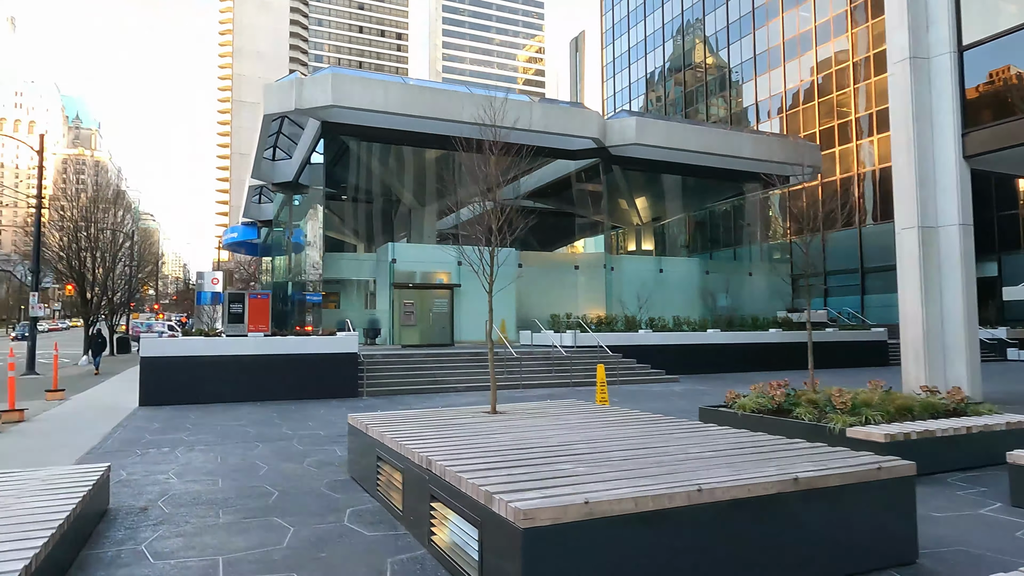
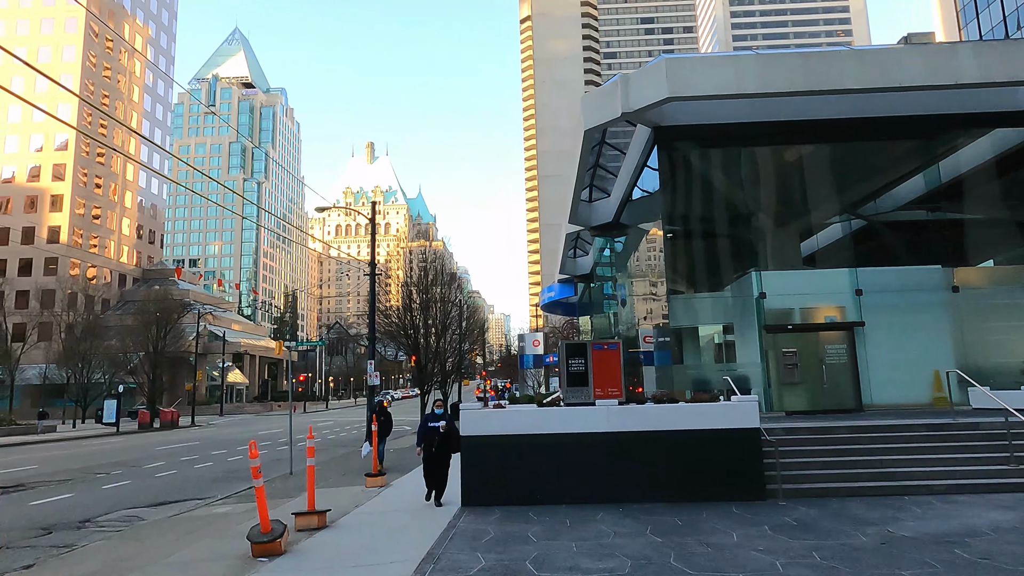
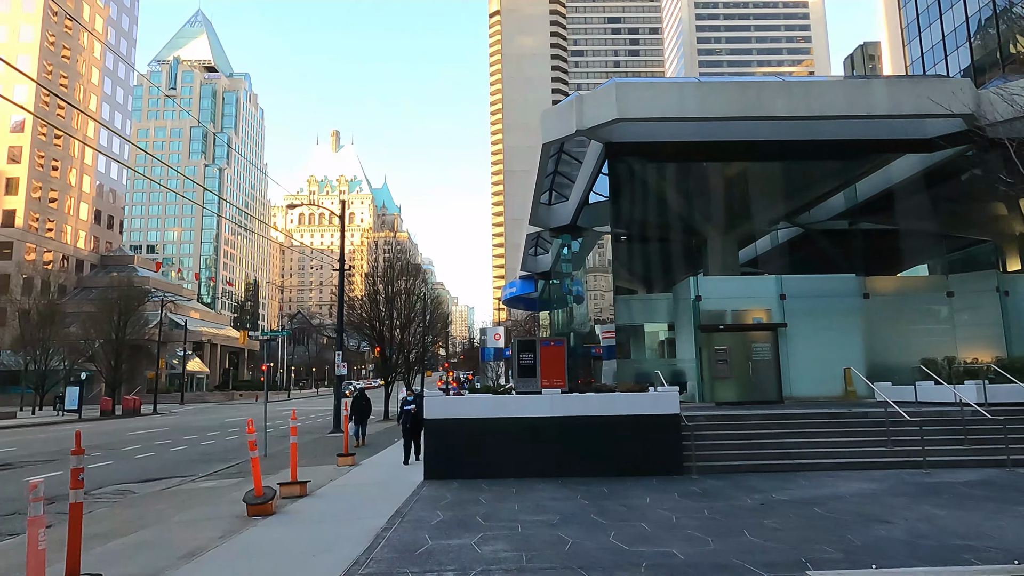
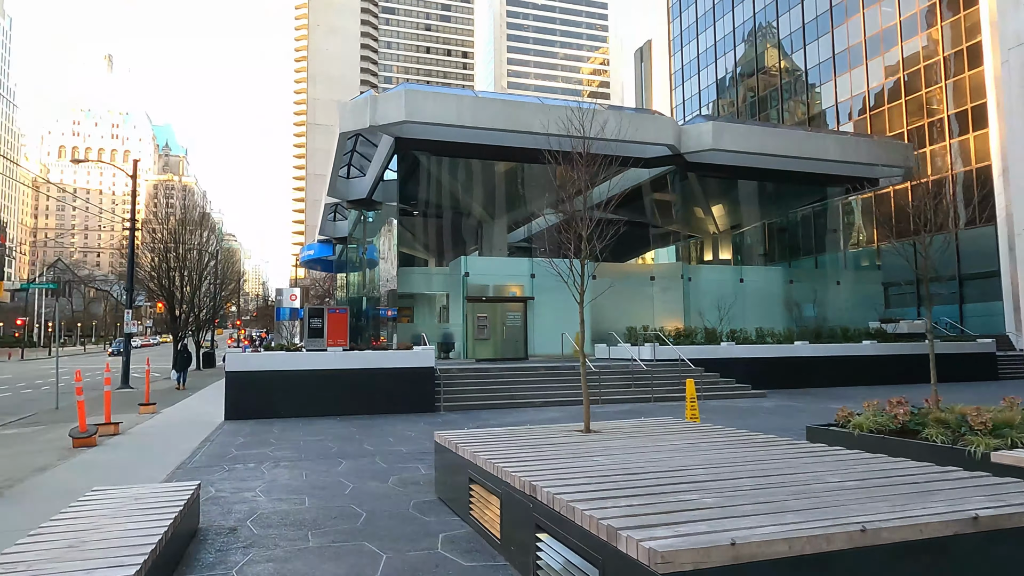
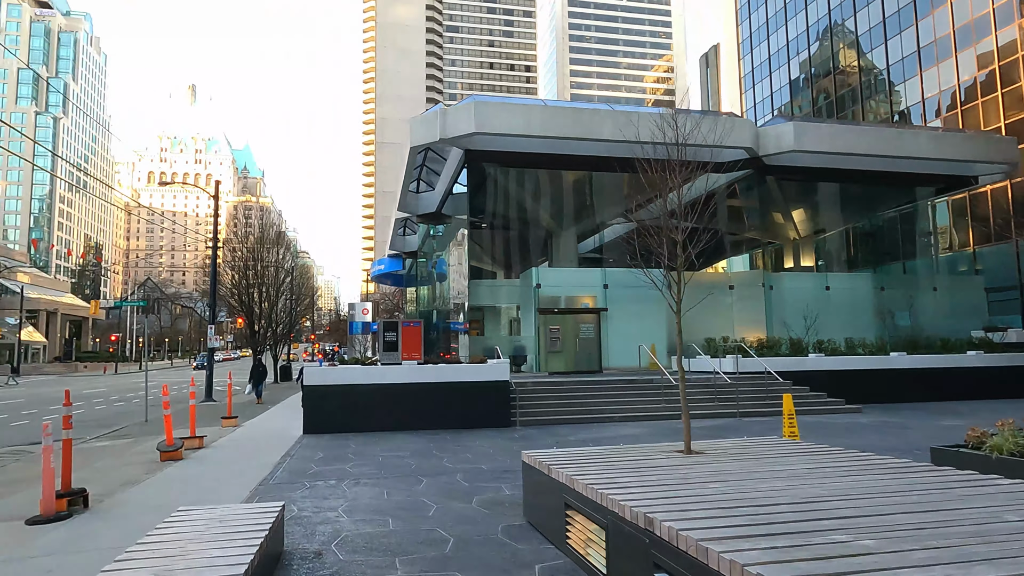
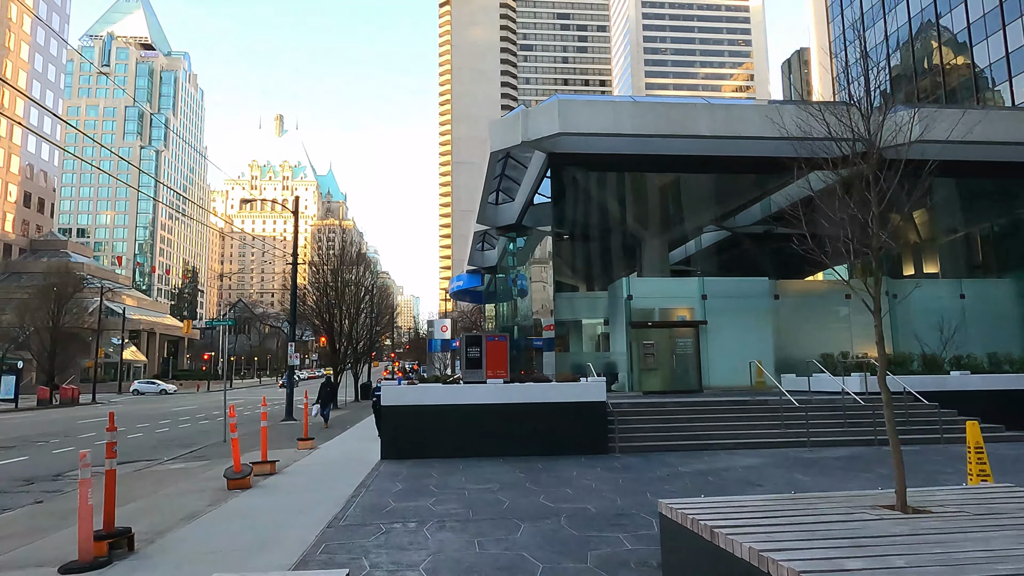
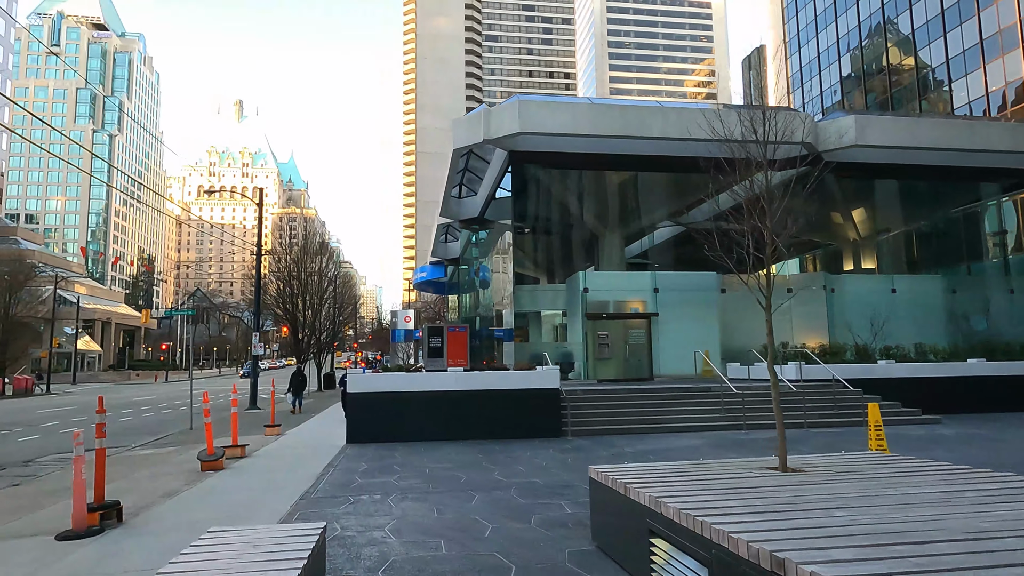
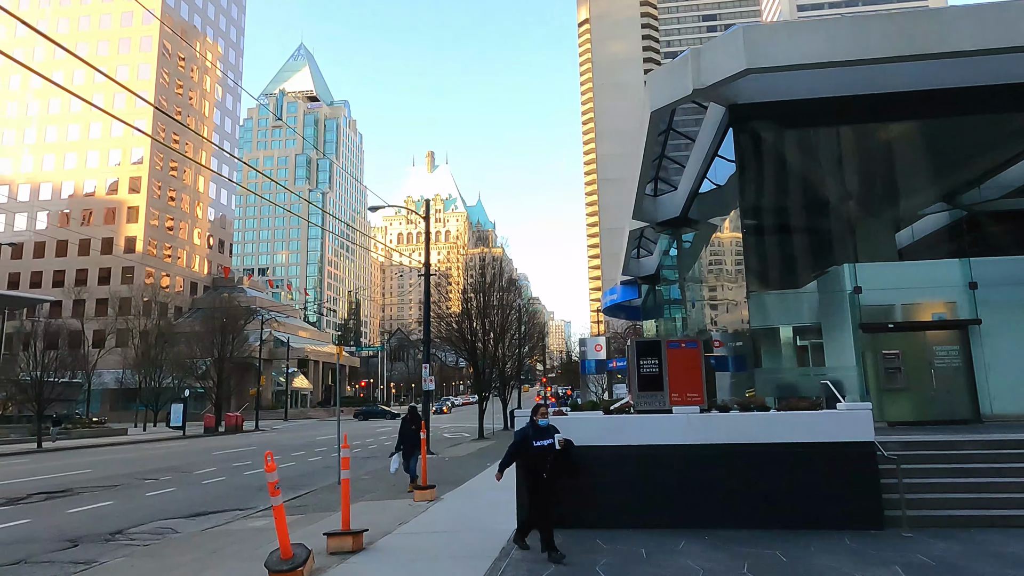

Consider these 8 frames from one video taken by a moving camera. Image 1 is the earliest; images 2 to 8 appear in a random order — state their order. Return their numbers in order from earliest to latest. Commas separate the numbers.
4, 5, 7, 6, 3, 2, 8
